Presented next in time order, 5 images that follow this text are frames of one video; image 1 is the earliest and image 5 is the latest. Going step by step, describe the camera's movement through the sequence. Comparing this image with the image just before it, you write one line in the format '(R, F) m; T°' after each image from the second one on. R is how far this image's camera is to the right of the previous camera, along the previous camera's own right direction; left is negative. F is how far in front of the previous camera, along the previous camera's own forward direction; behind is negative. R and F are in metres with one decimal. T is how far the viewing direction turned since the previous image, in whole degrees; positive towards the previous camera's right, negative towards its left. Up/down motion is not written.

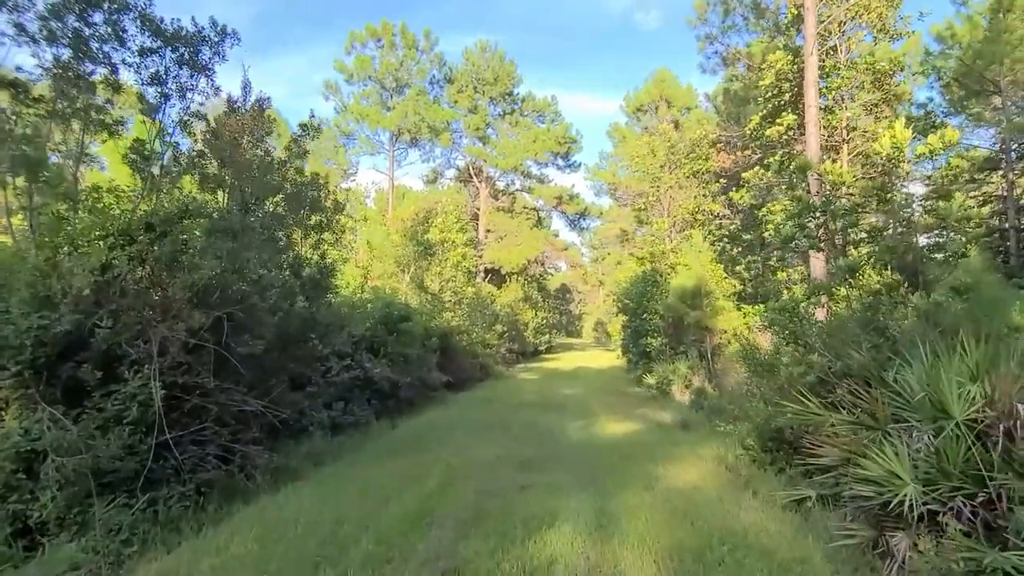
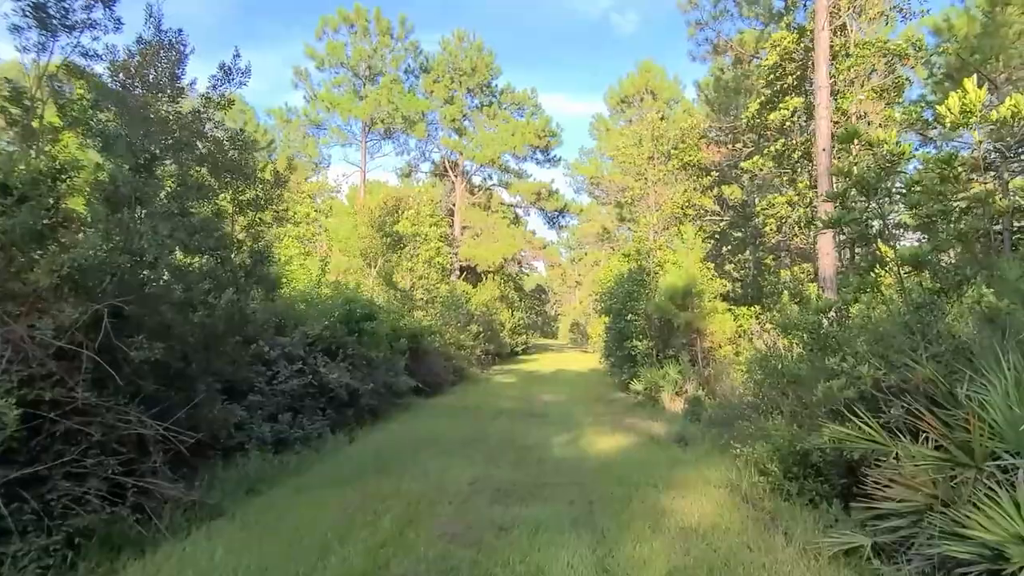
(0.0, +1.1) m; +2°
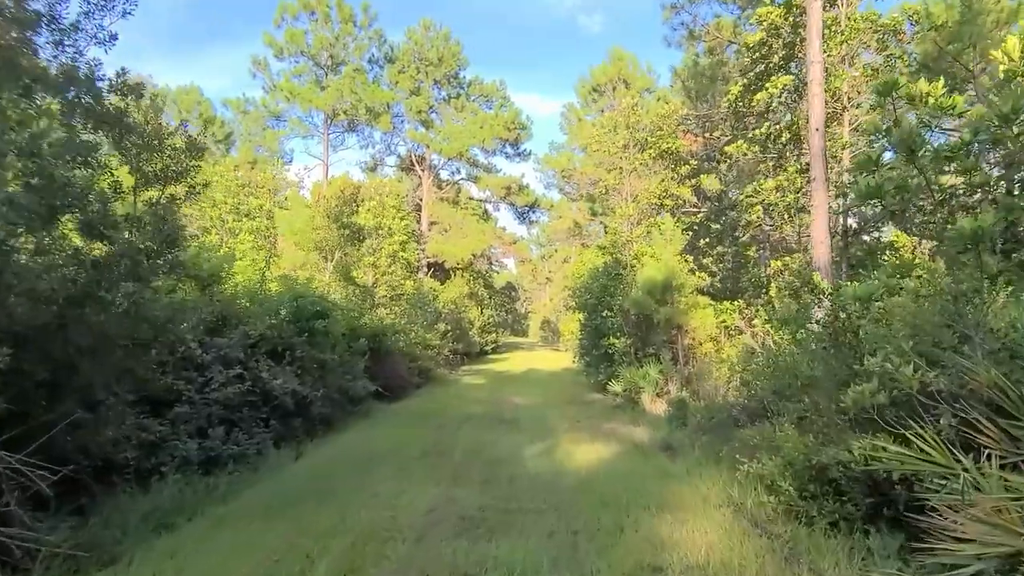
(0.0, +0.9) m; +2°
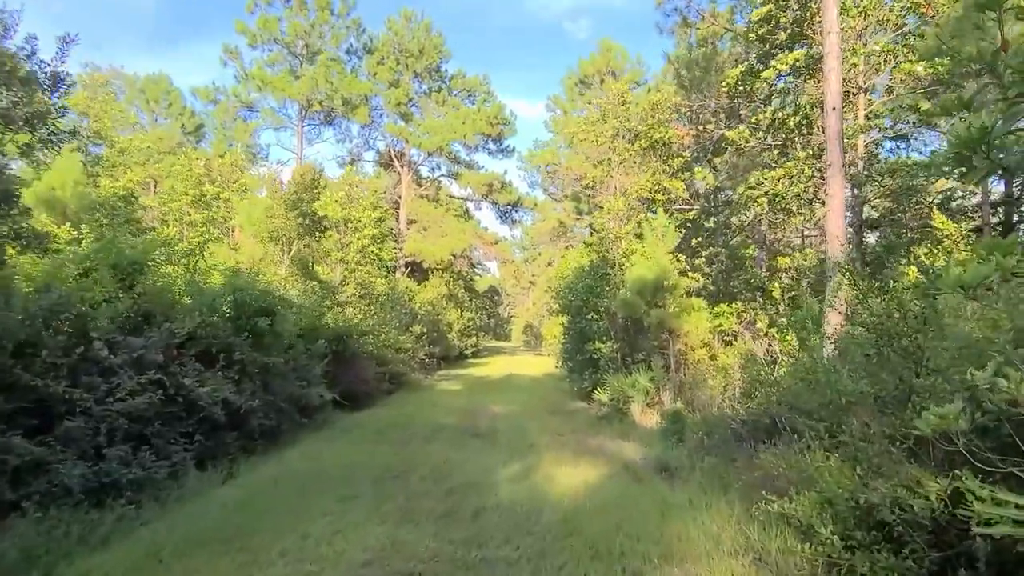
(+0.1, +1.0) m; +1°
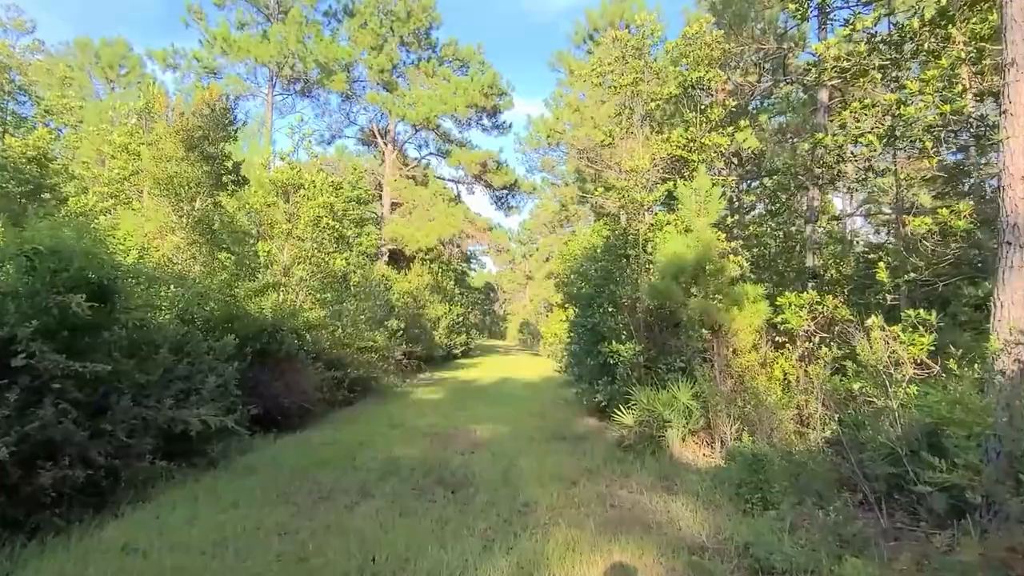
(+0.1, +2.8) m; 0°
